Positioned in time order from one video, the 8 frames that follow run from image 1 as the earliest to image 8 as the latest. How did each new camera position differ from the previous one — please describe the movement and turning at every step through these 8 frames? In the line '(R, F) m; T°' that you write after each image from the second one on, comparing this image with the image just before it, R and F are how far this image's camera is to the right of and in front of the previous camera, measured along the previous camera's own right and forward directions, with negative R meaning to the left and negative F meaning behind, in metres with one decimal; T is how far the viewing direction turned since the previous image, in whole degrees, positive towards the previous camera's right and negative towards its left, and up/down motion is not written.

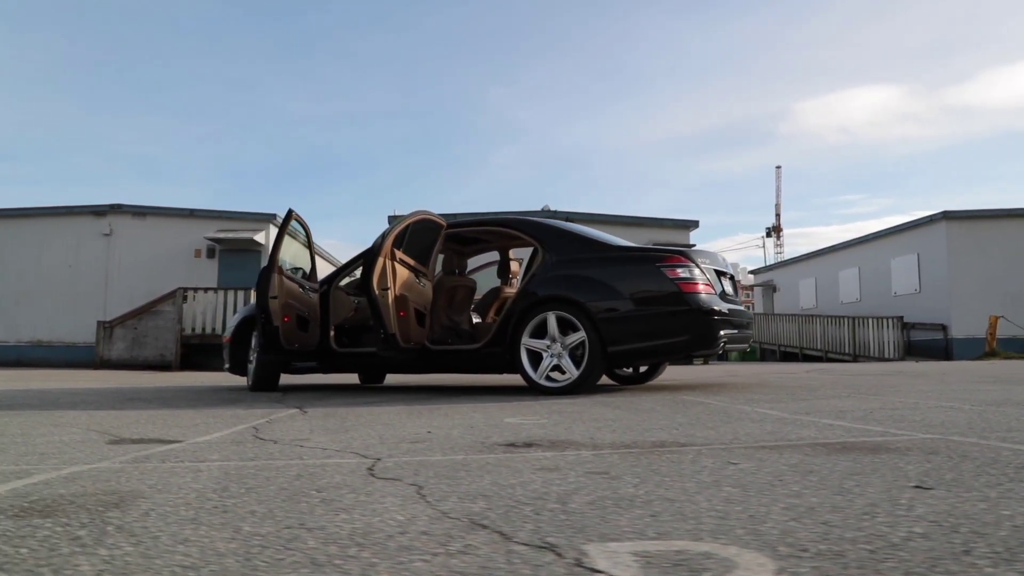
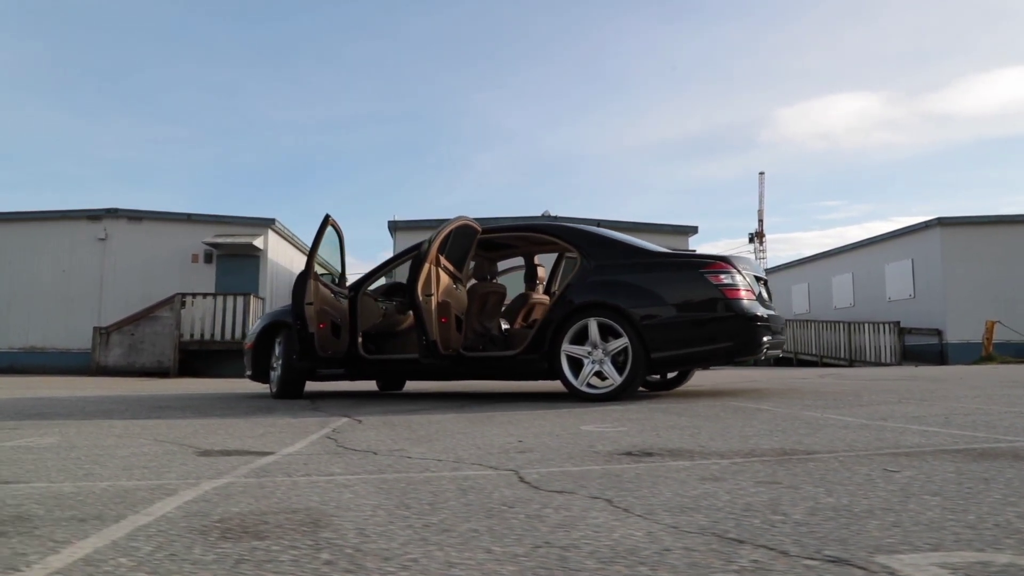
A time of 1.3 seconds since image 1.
(-0.5, 0.0) m; +2°
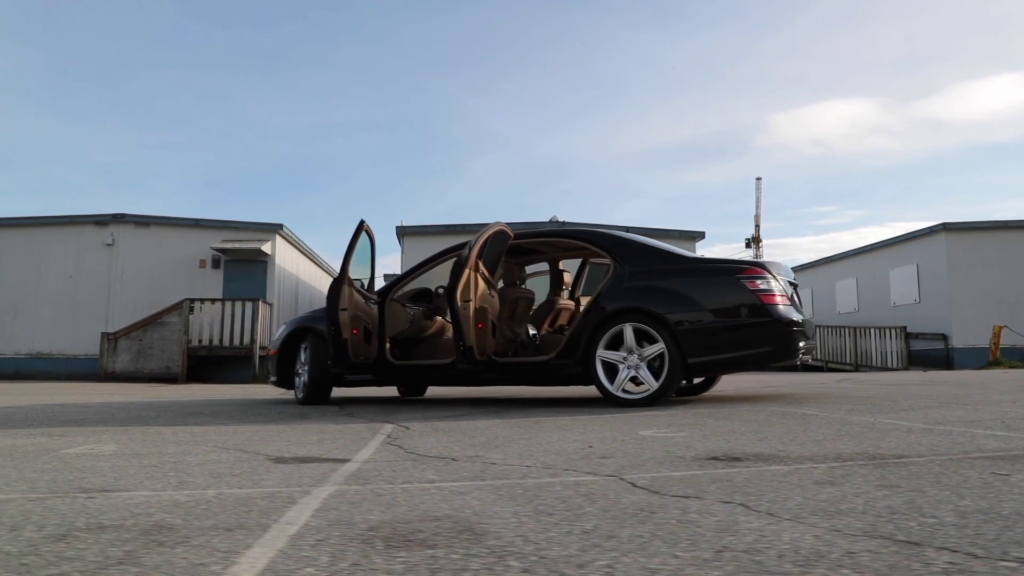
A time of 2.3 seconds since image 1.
(-0.4, 0.0) m; +1°
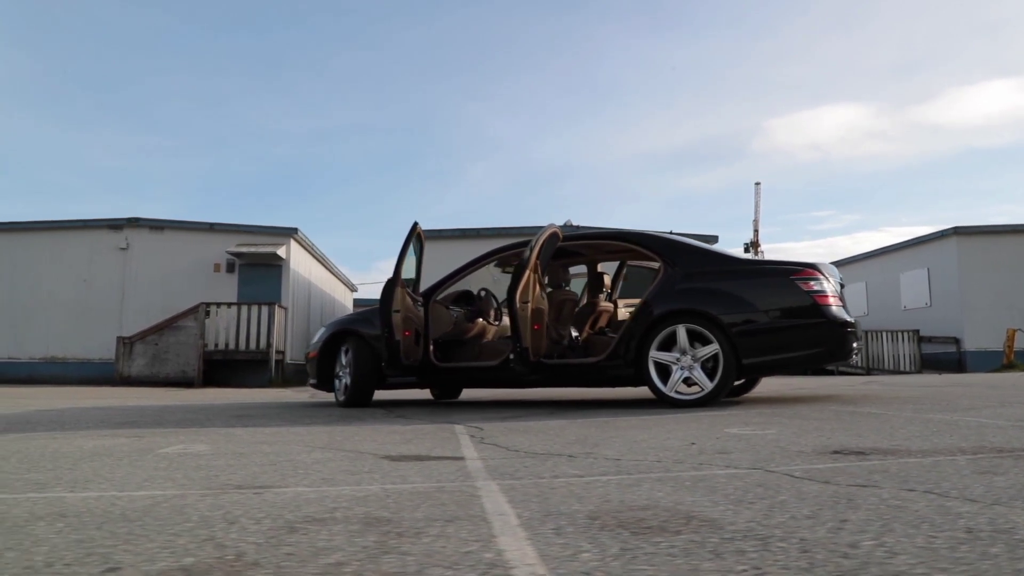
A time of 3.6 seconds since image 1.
(-0.5, 0.0) m; +1°
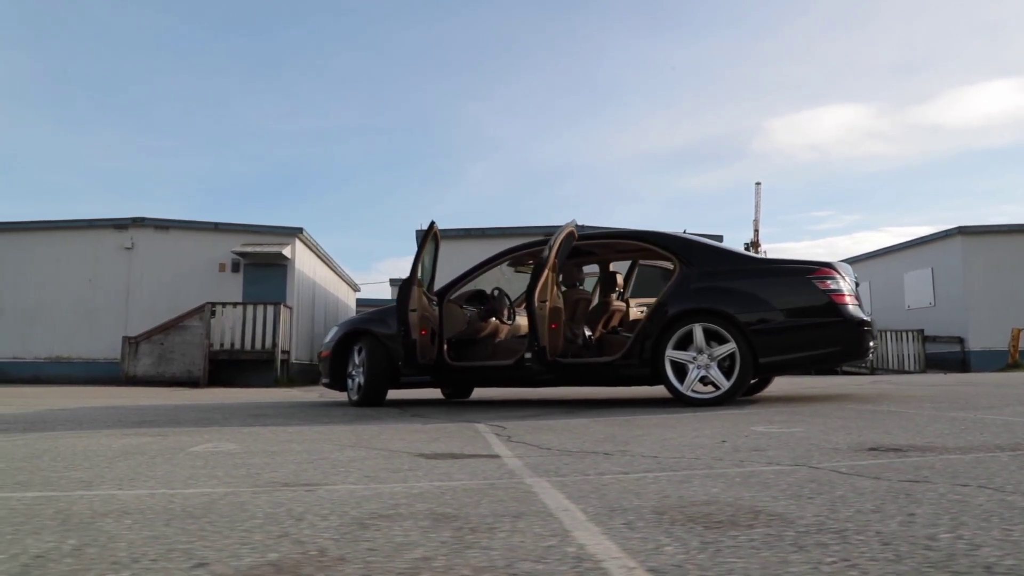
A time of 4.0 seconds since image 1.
(-0.2, 0.0) m; 0°
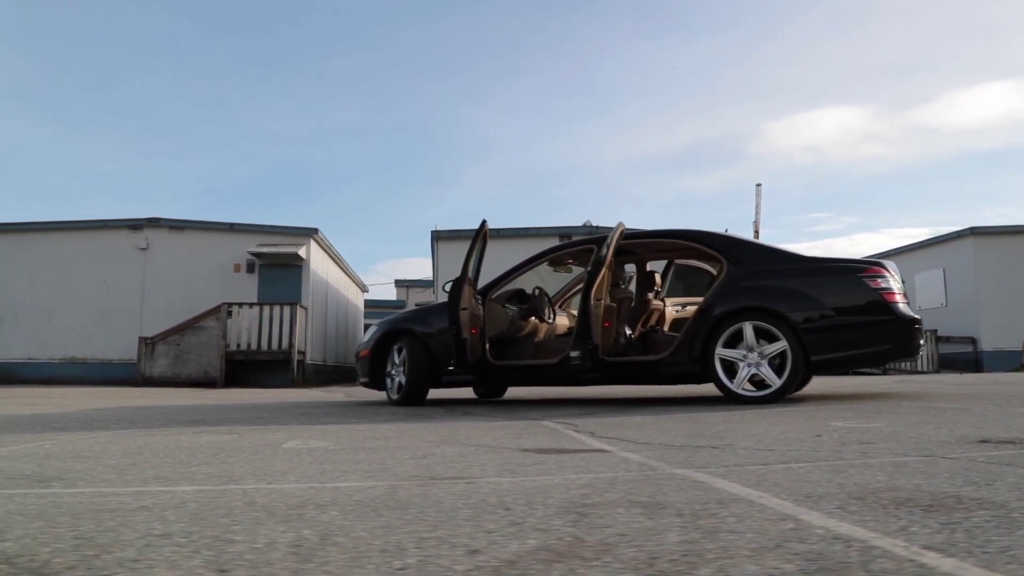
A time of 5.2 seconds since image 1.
(-0.5, 0.0) m; +1°
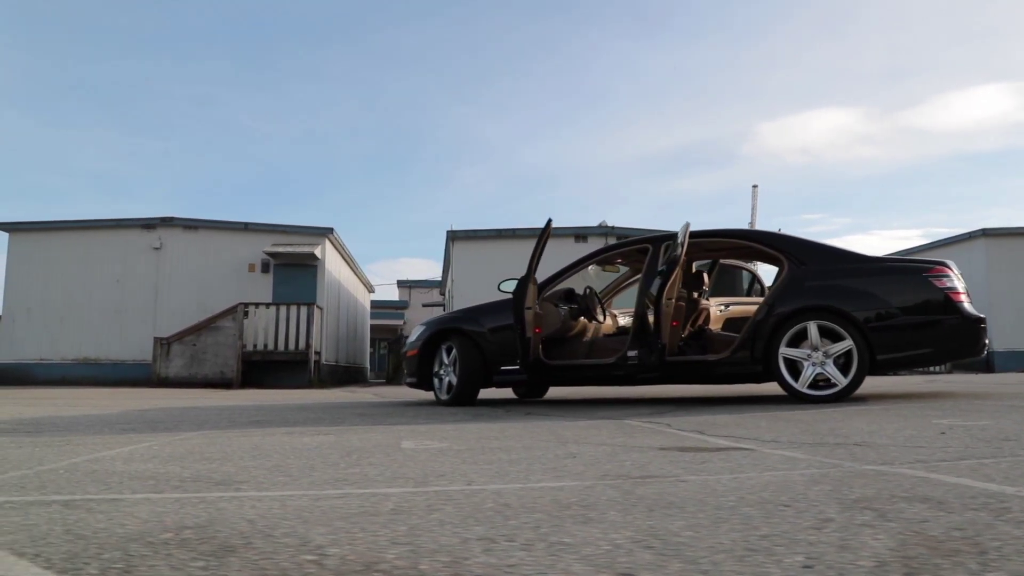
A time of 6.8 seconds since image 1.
(-0.7, 0.0) m; +2°
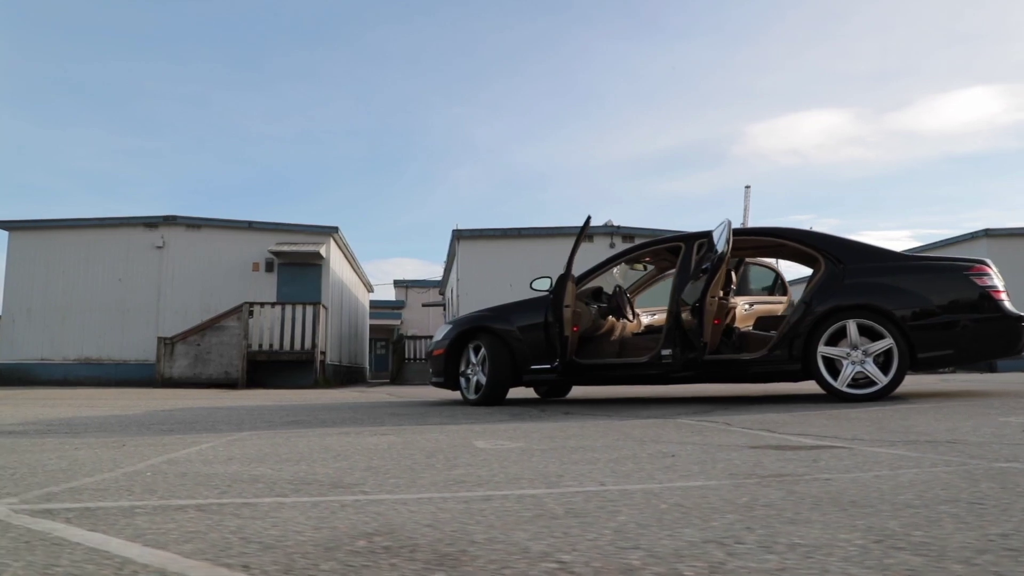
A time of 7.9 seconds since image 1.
(-0.4, +0.1) m; +1°
